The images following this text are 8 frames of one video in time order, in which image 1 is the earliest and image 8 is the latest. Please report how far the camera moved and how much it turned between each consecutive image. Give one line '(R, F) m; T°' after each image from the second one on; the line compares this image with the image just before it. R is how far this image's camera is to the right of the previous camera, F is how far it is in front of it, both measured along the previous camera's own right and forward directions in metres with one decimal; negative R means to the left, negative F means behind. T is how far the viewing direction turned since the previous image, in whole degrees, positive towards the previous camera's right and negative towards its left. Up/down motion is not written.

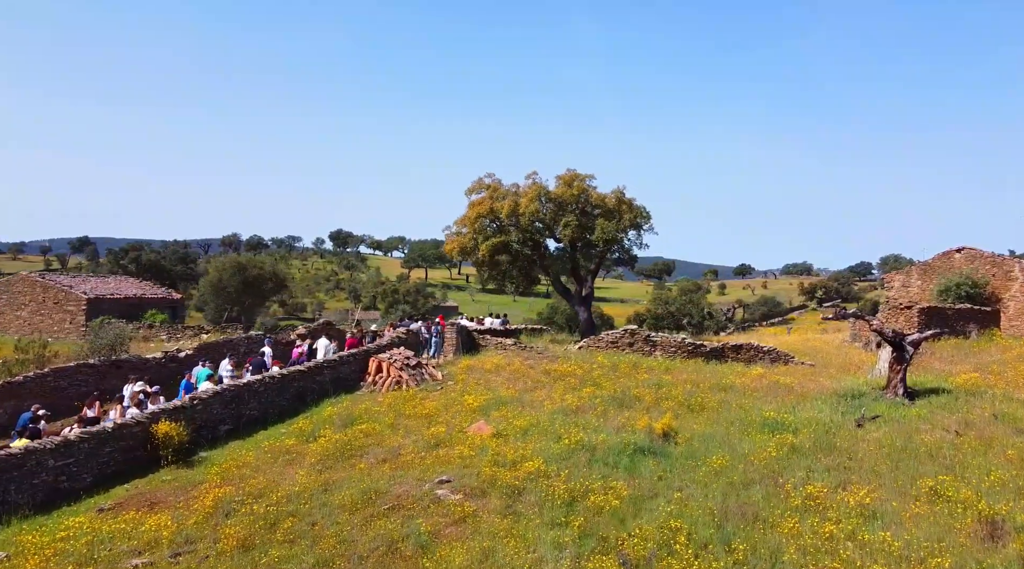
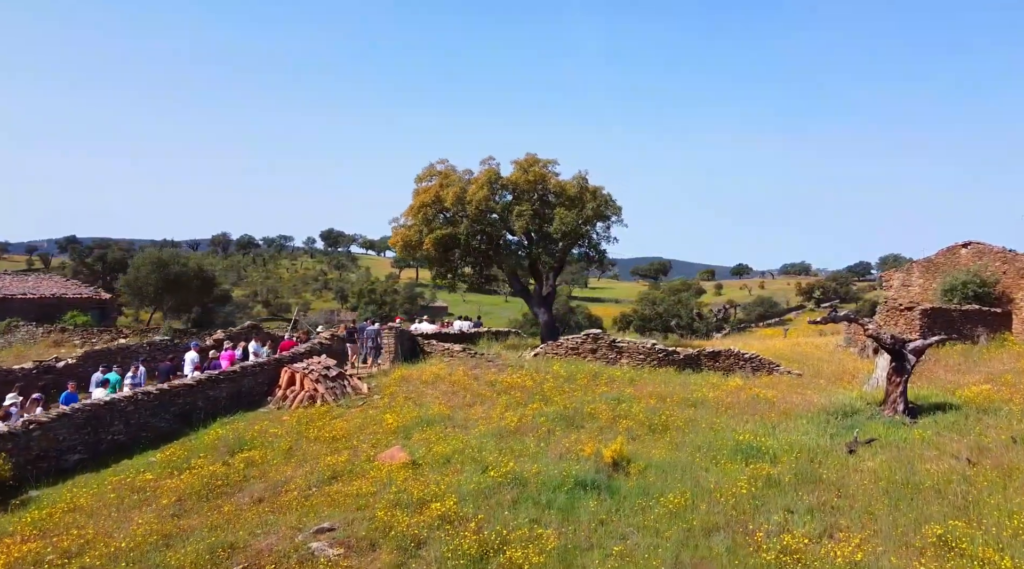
(+1.5, +3.1) m; 0°
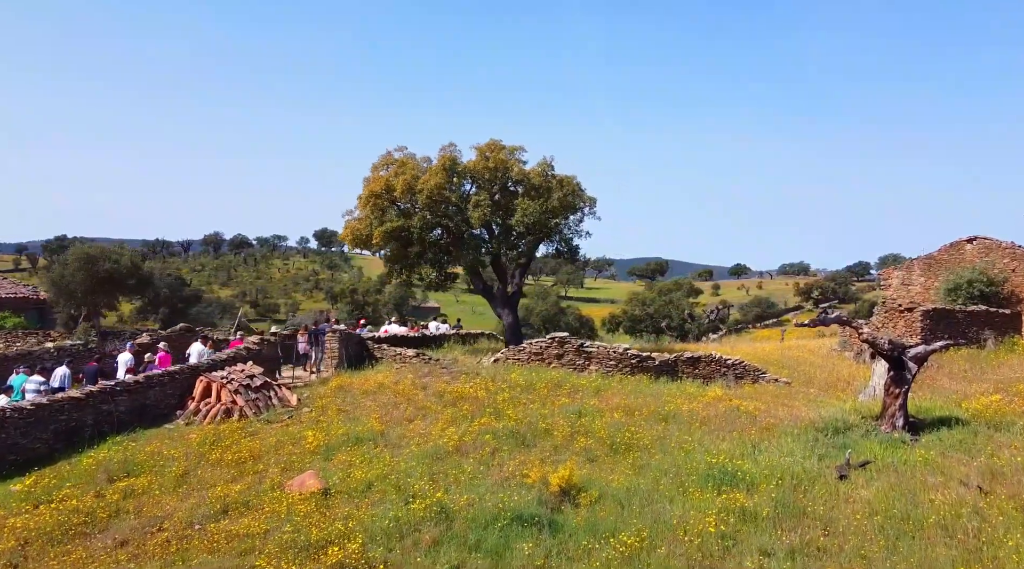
(+1.1, +2.3) m; 0°
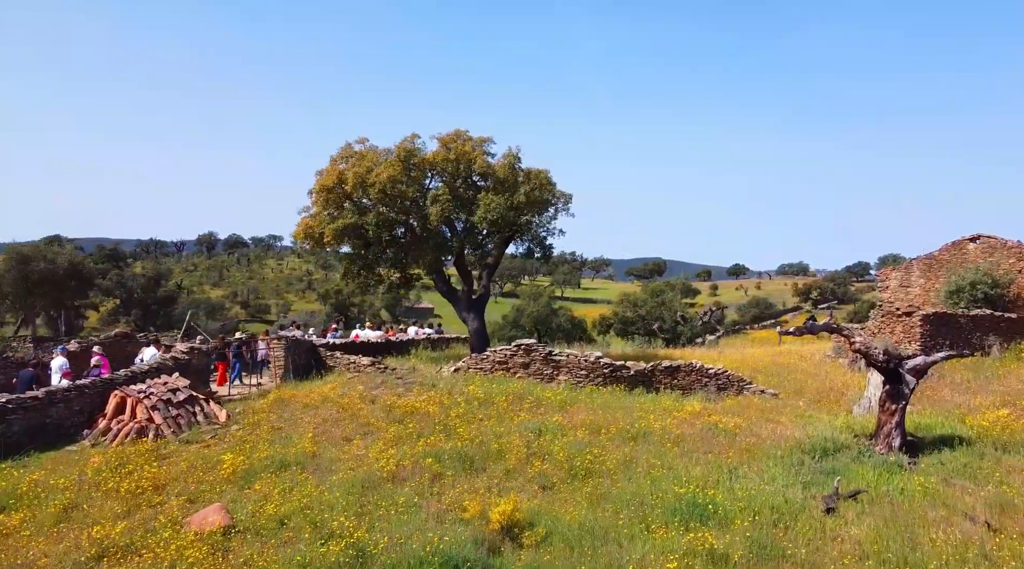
(+0.9, +1.7) m; 0°
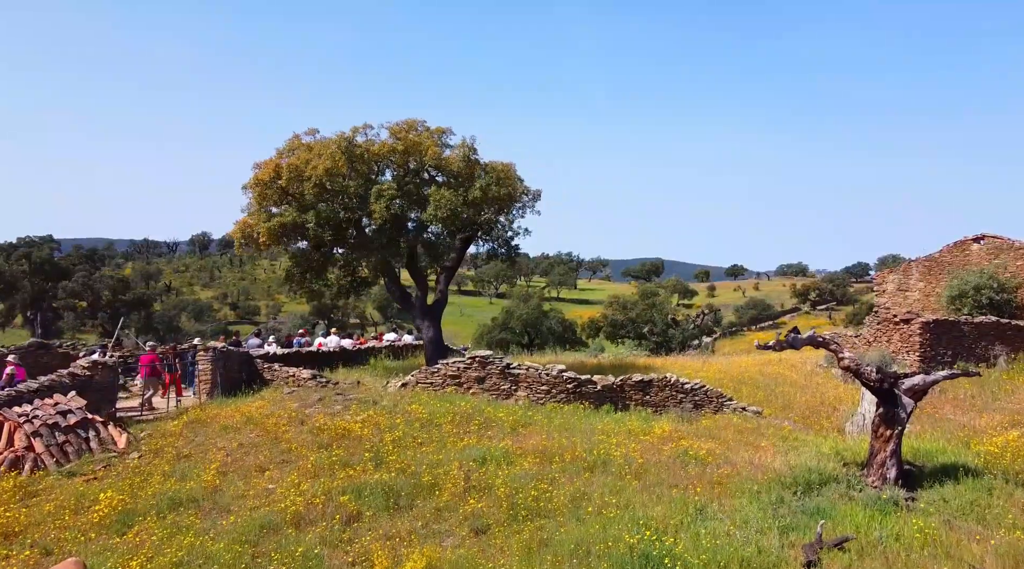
(+1.0, +1.9) m; 0°
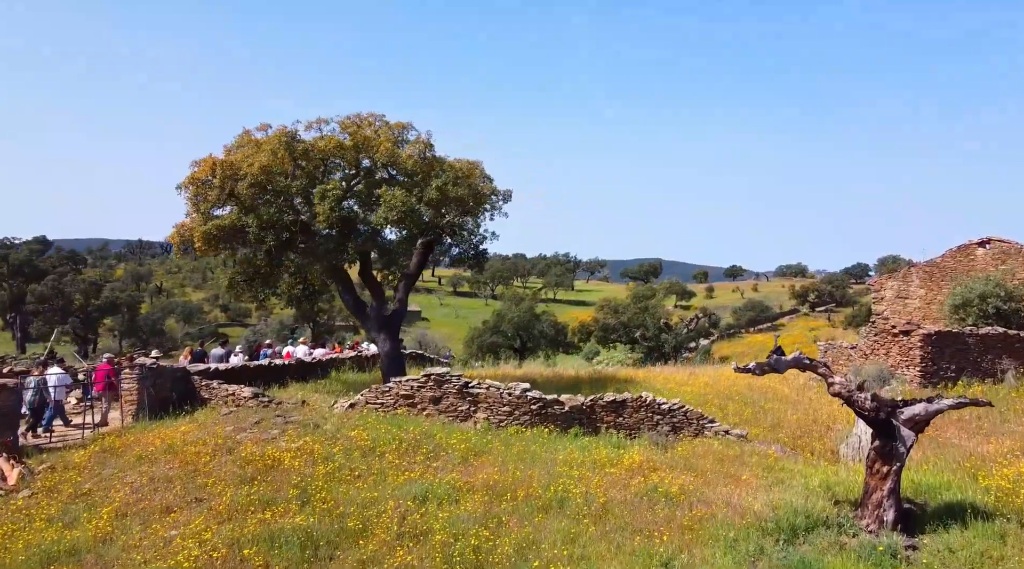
(+0.8, +1.6) m; 0°
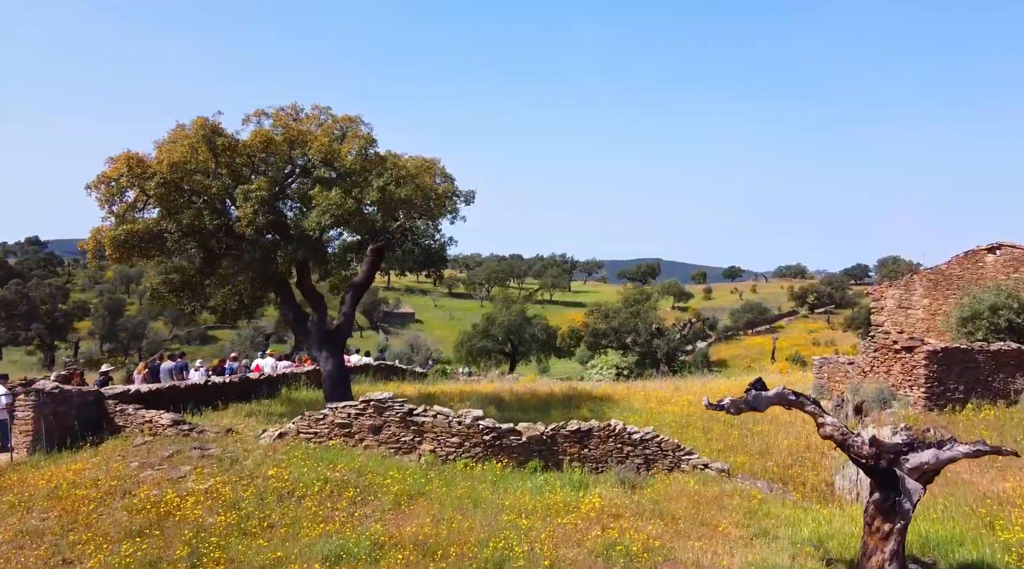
(+0.8, +1.9) m; 0°
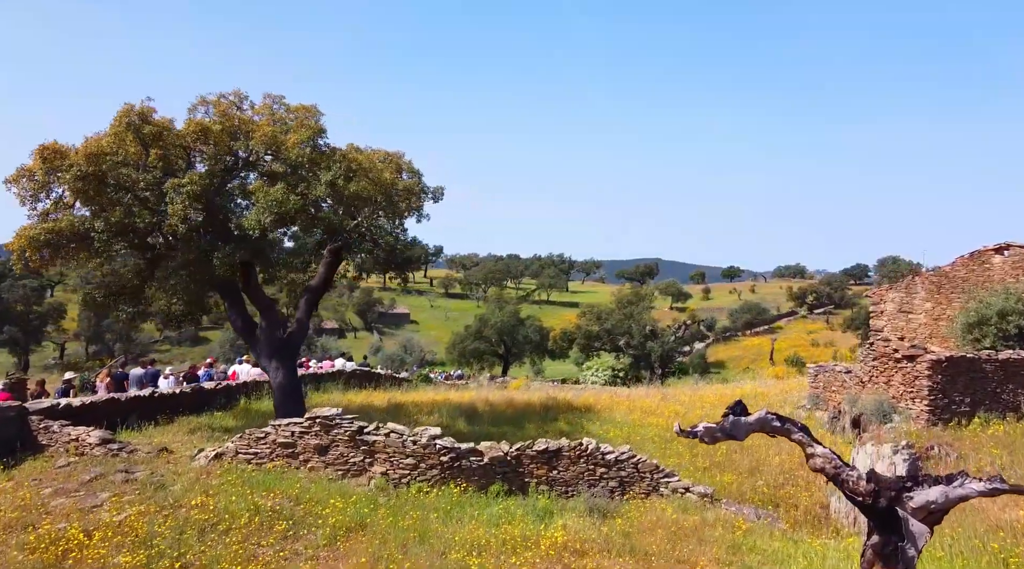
(+0.6, +1.3) m; 0°
